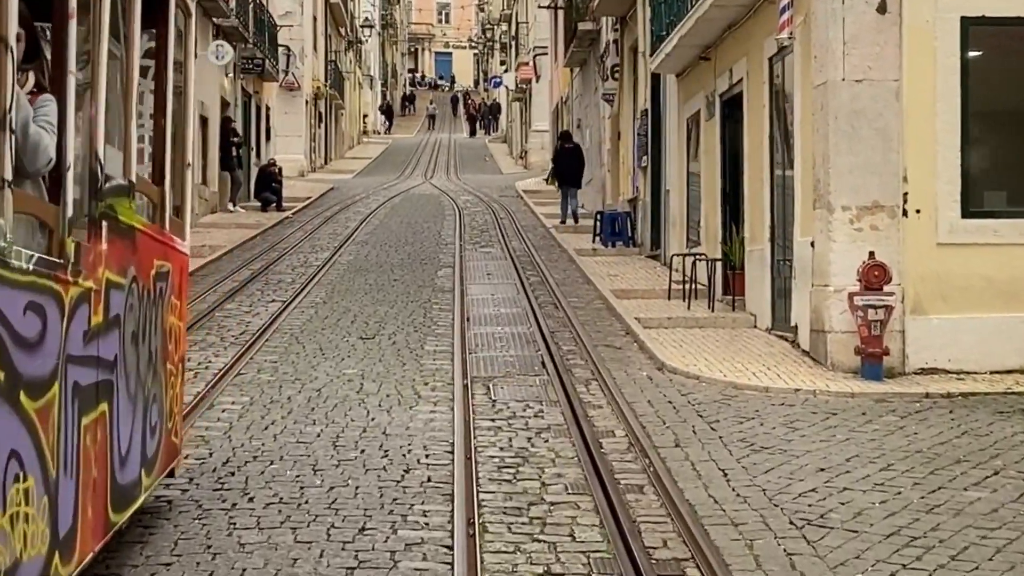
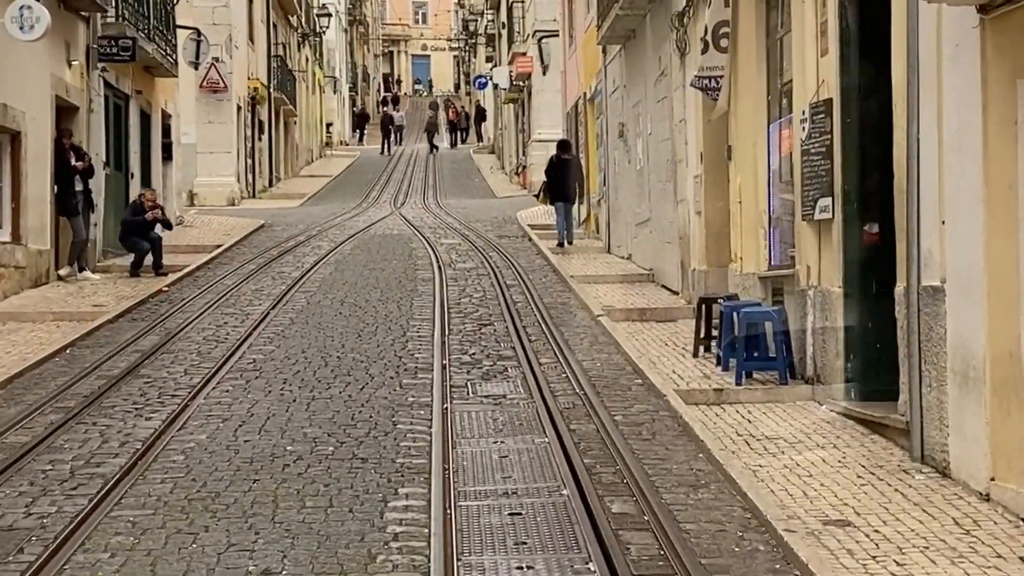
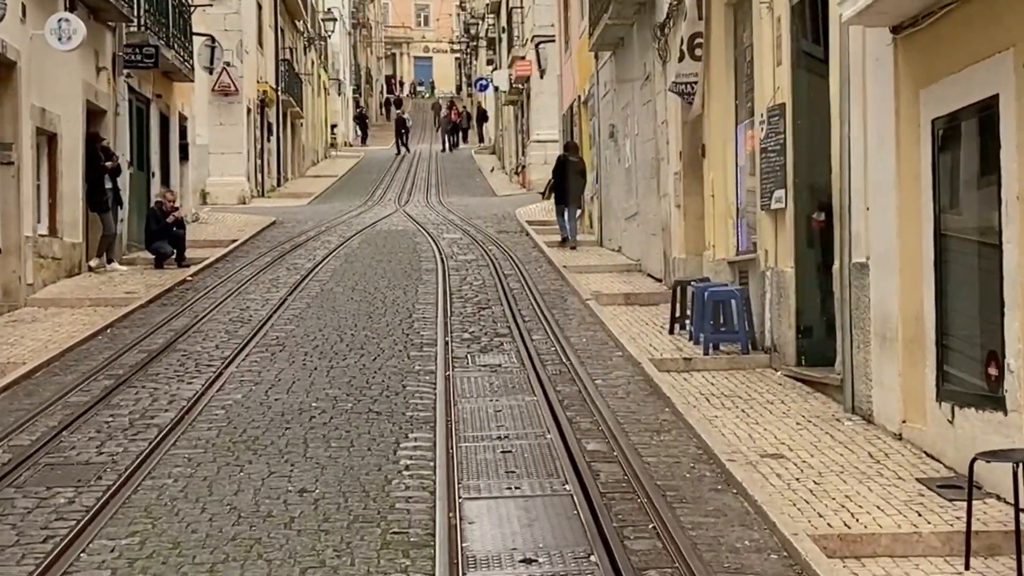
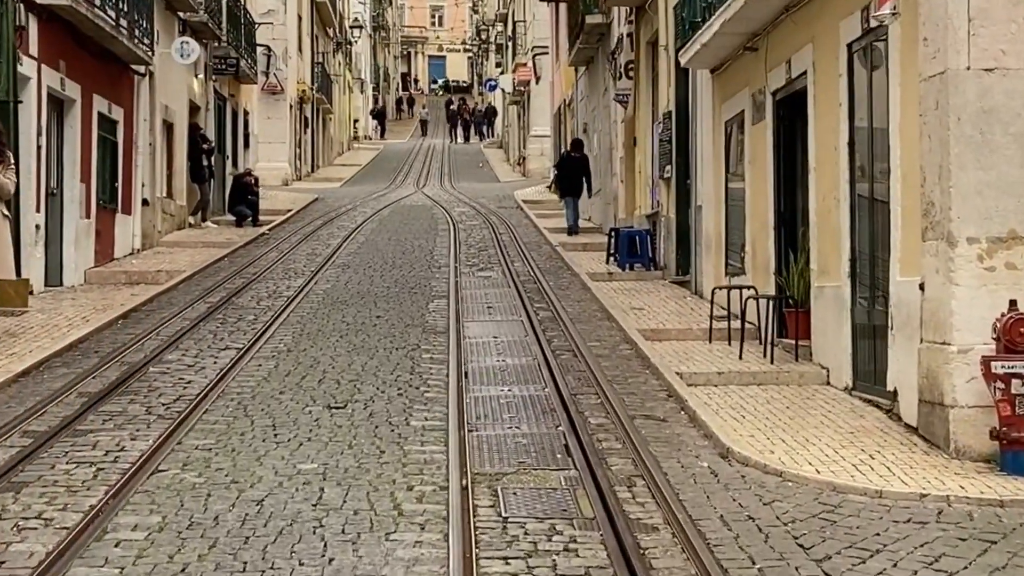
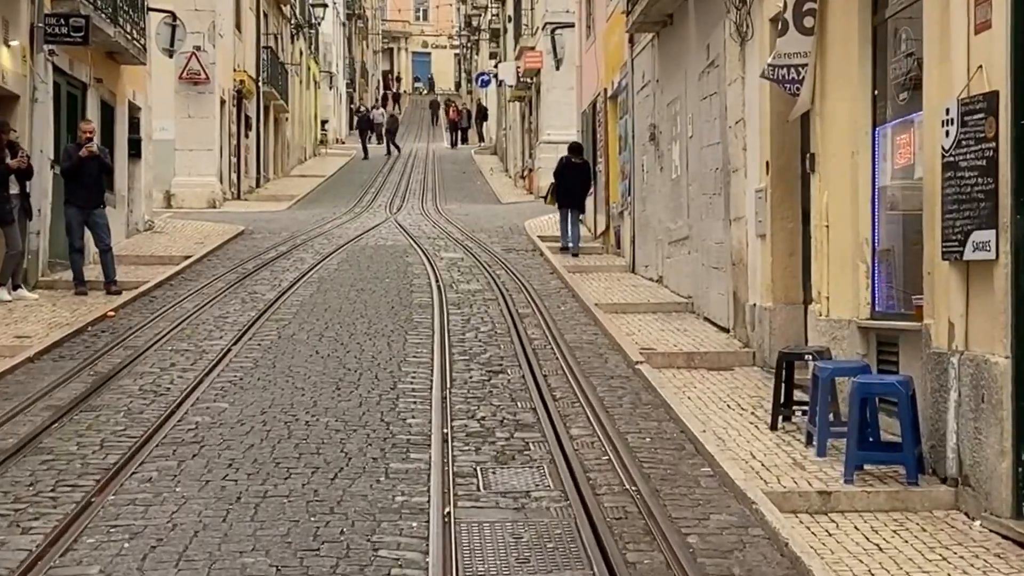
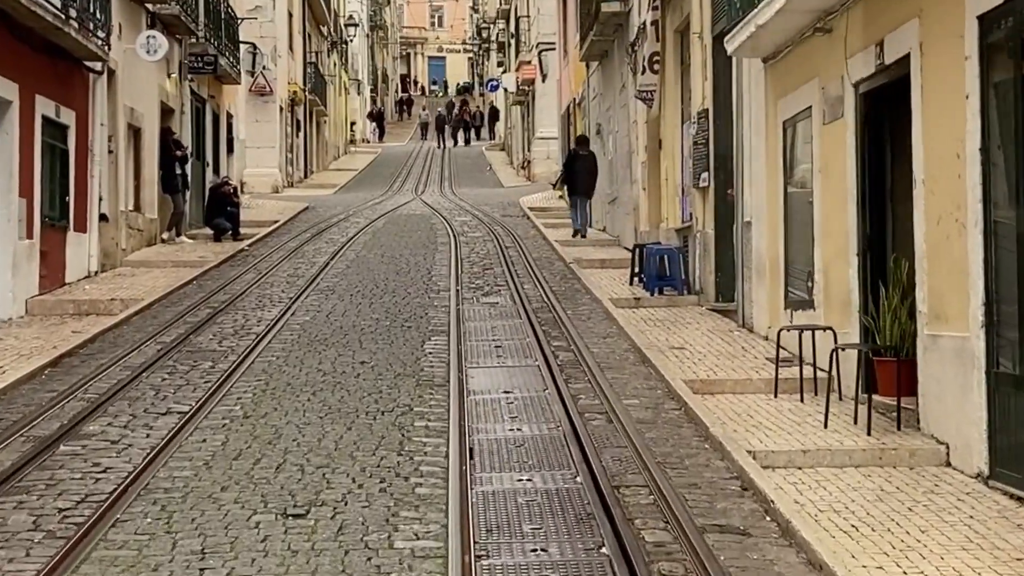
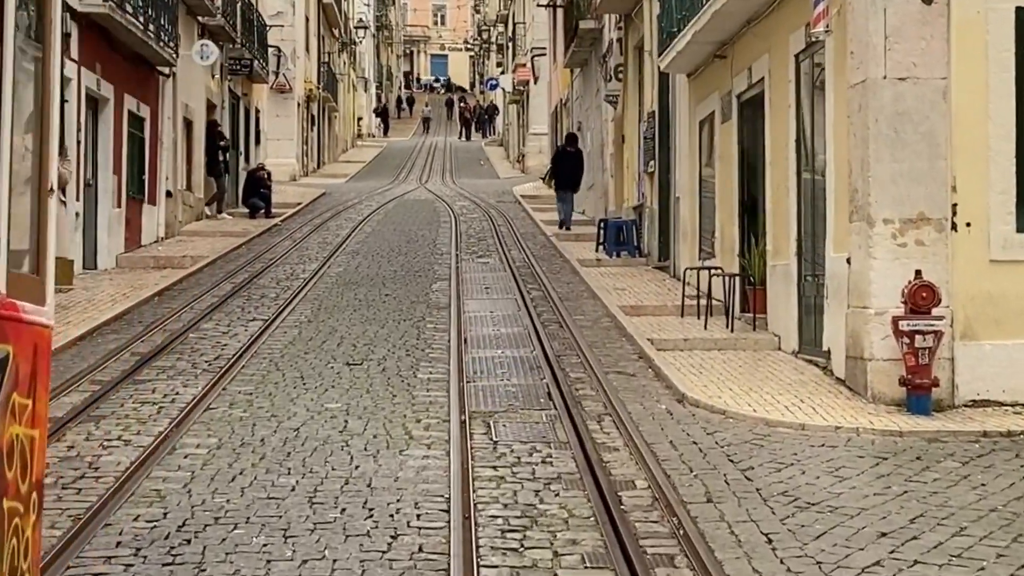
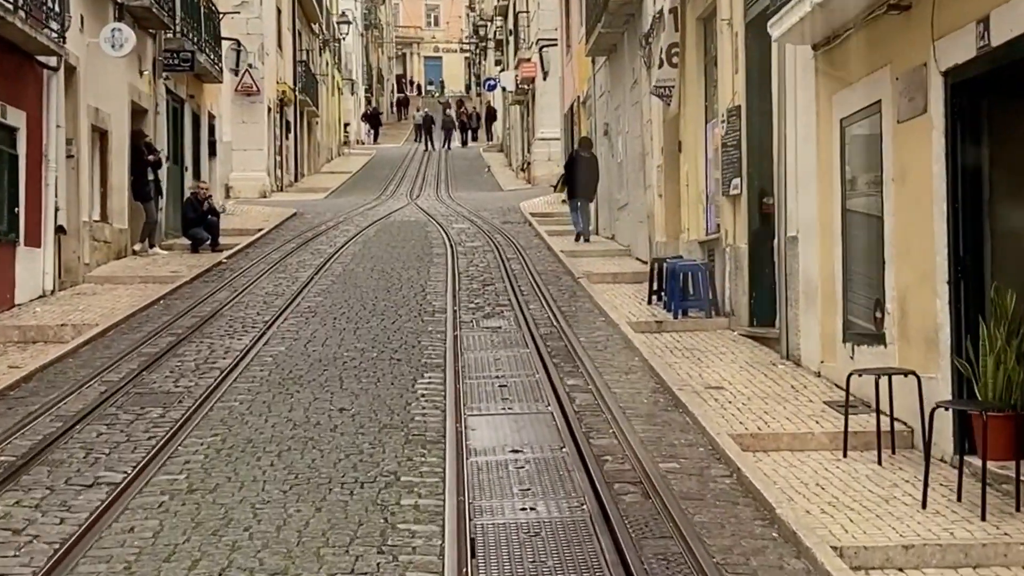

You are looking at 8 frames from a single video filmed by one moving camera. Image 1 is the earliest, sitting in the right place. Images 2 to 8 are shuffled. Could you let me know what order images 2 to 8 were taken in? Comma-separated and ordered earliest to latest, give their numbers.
7, 4, 6, 8, 3, 2, 5
